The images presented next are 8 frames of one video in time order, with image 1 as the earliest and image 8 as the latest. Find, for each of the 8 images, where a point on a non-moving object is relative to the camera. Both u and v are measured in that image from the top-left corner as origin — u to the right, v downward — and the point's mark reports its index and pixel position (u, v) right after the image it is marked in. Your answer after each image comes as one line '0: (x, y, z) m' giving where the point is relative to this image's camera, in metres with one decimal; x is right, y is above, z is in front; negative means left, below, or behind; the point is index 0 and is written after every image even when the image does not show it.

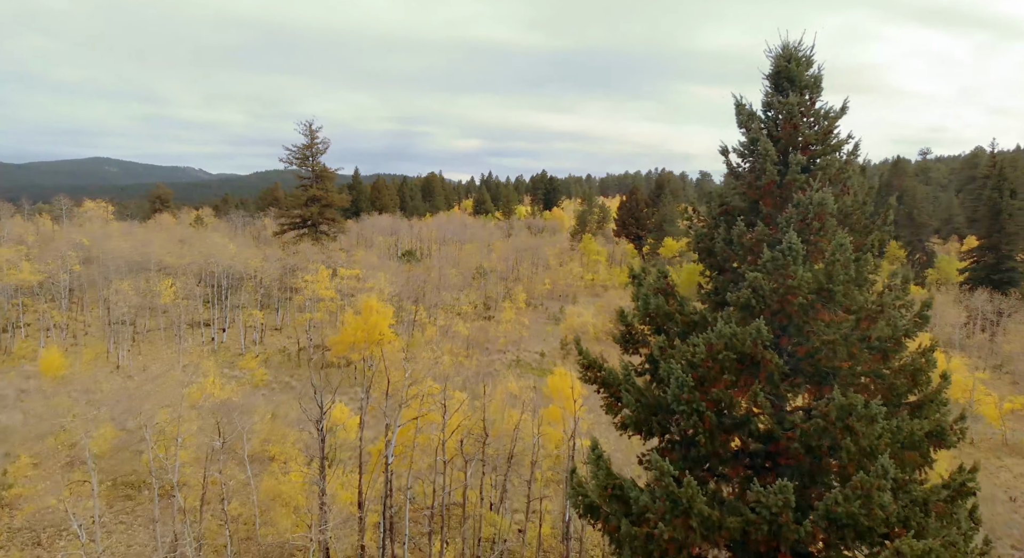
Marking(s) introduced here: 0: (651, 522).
0: (+1.8, -3.3, +10.9) m
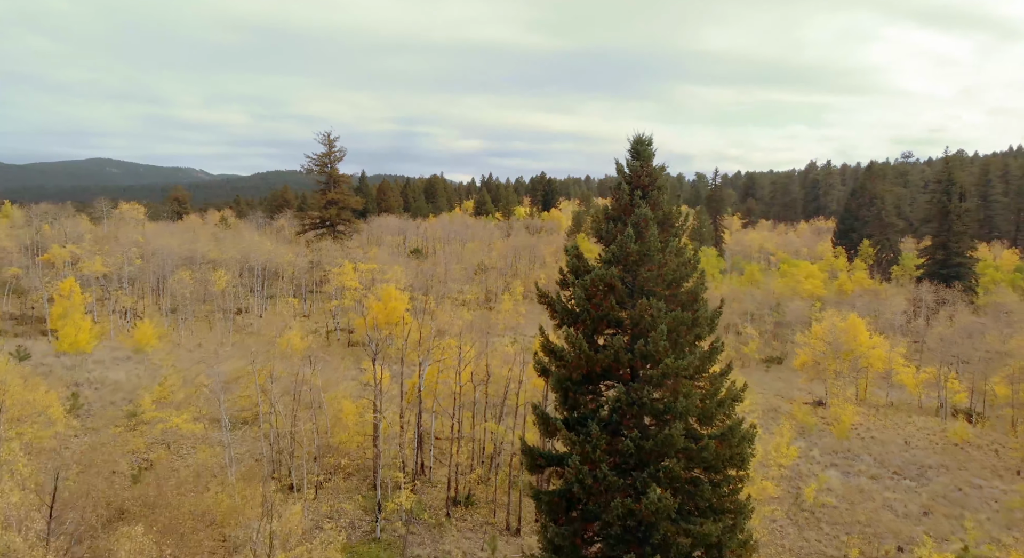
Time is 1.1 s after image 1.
0: (+1.6, -2.6, +21.4) m
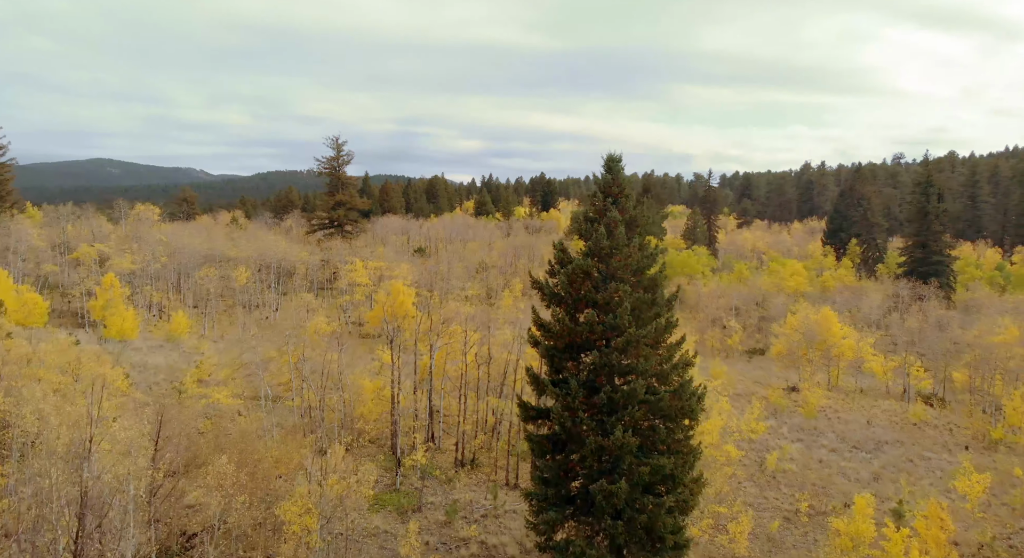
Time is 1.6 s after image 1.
0: (+1.5, -2.2, +26.6) m
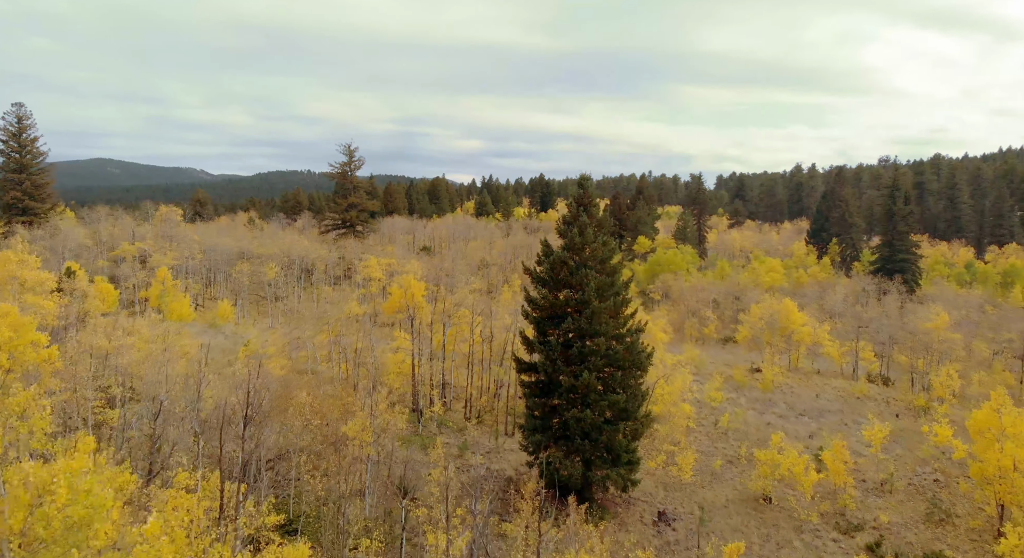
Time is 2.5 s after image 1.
0: (+1.4, -1.7, +35.8) m
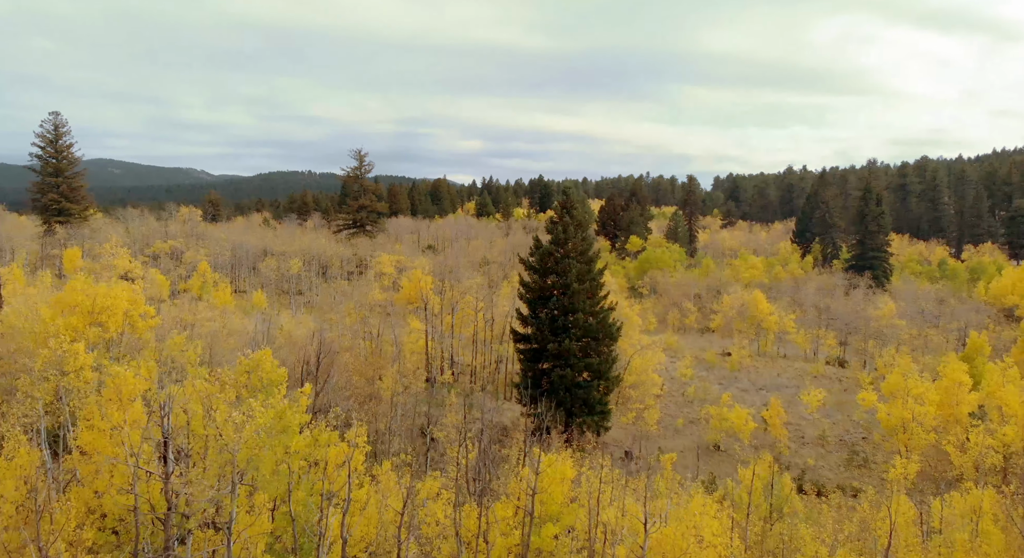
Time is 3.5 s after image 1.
0: (+1.3, -1.0, +44.9) m
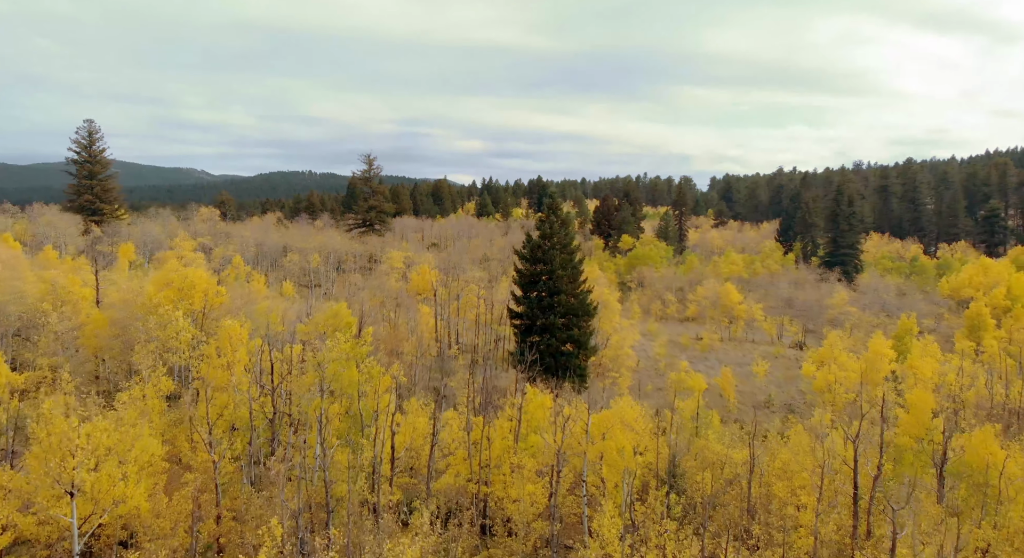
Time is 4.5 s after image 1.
0: (+1.0, -0.1, +55.0) m
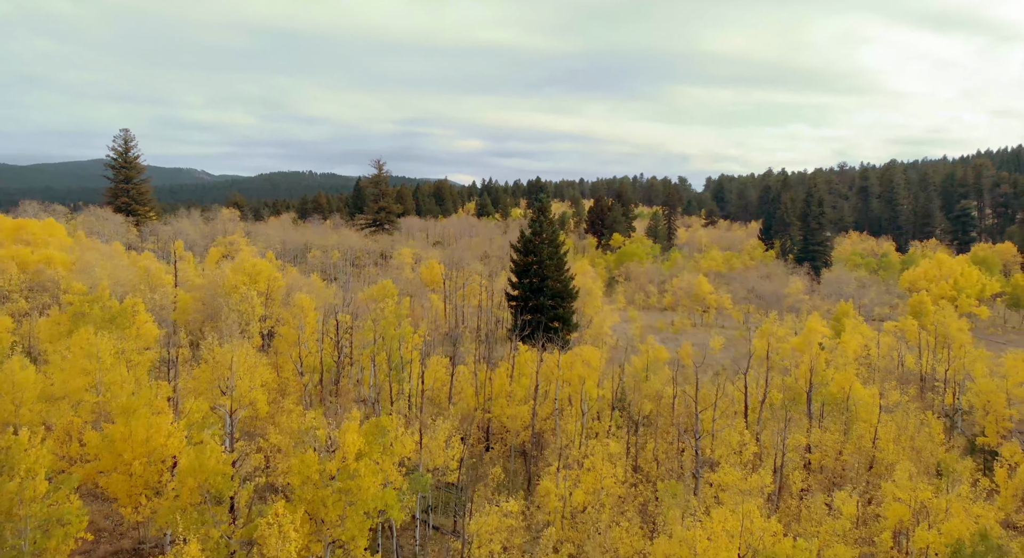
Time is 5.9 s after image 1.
0: (+0.7, +0.8, +67.7) m
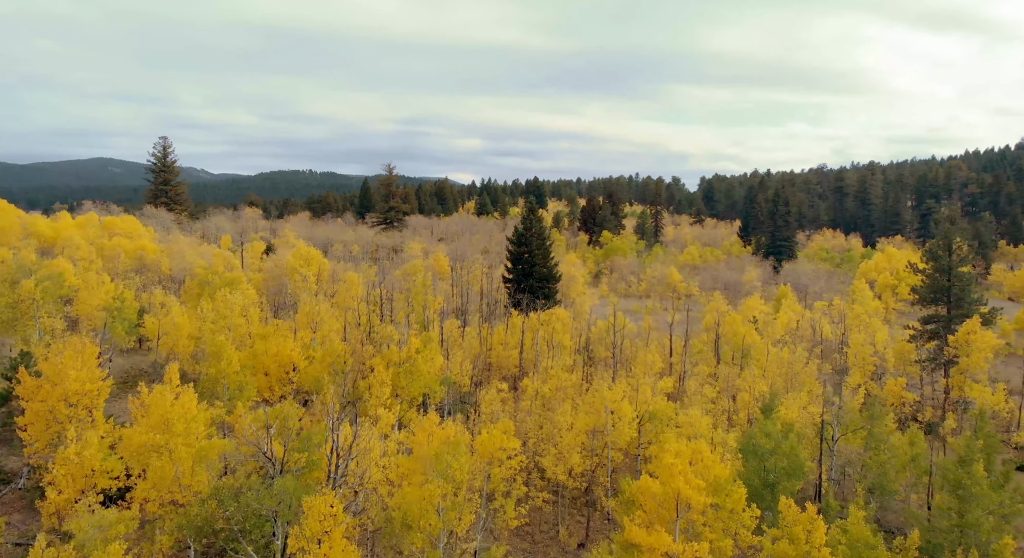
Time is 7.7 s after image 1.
0: (+0.2, +2.4, +84.5) m
